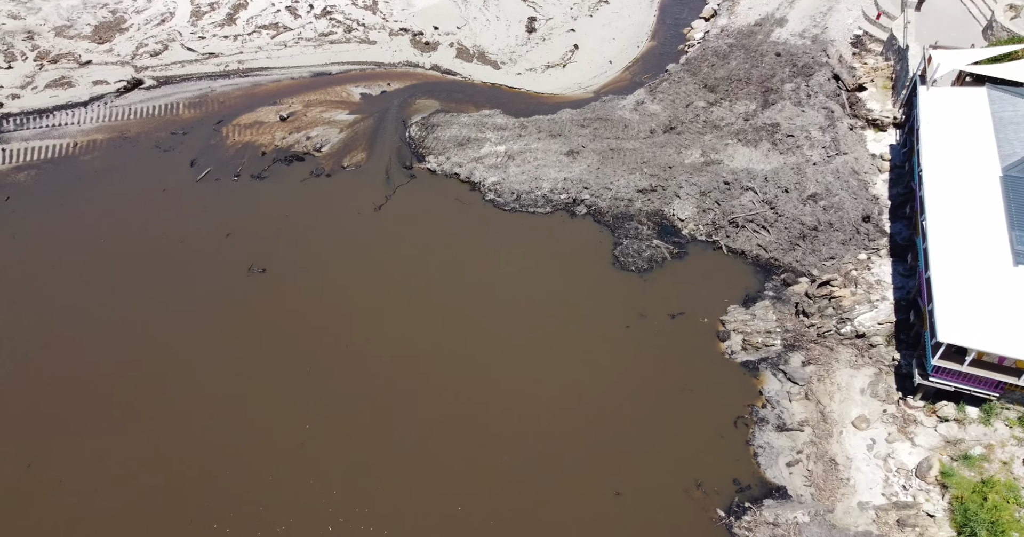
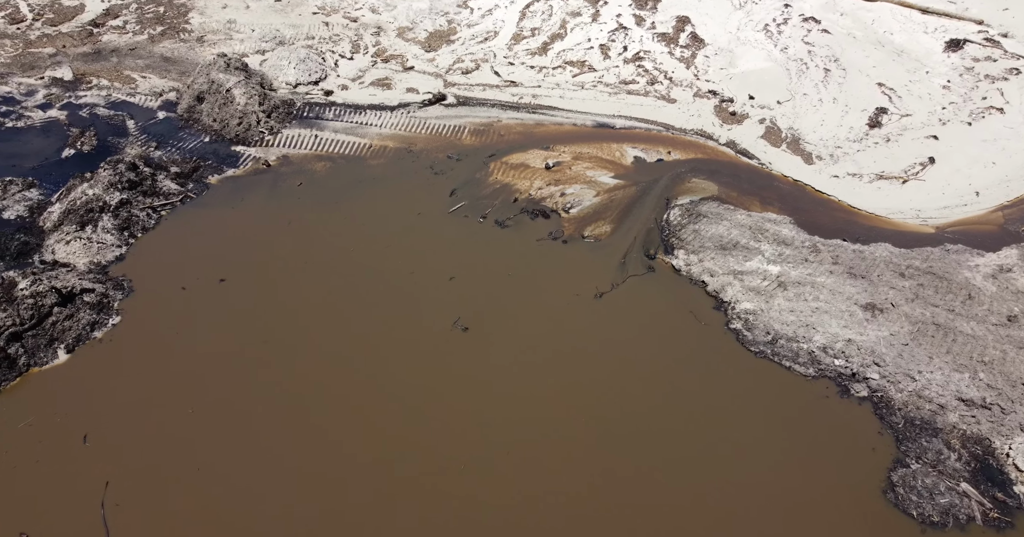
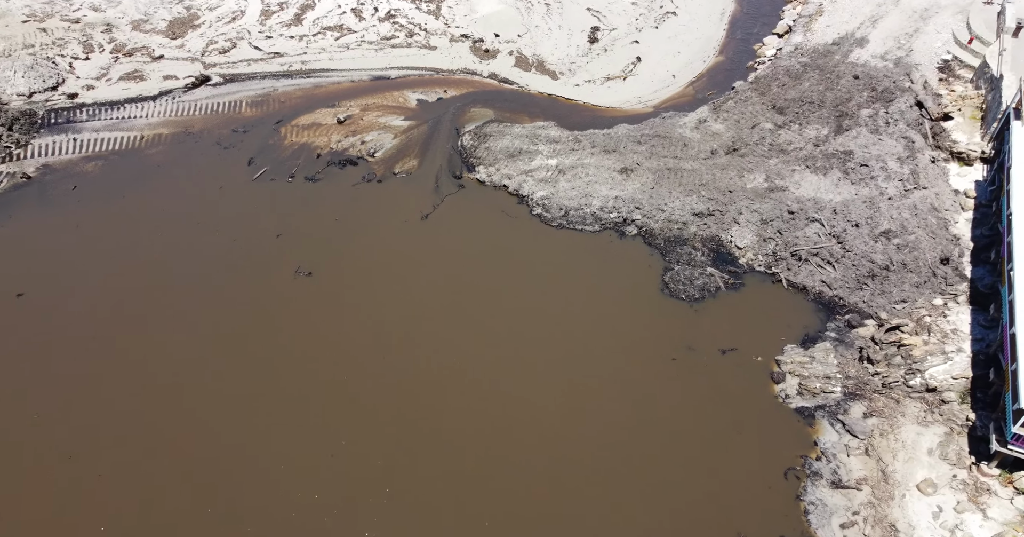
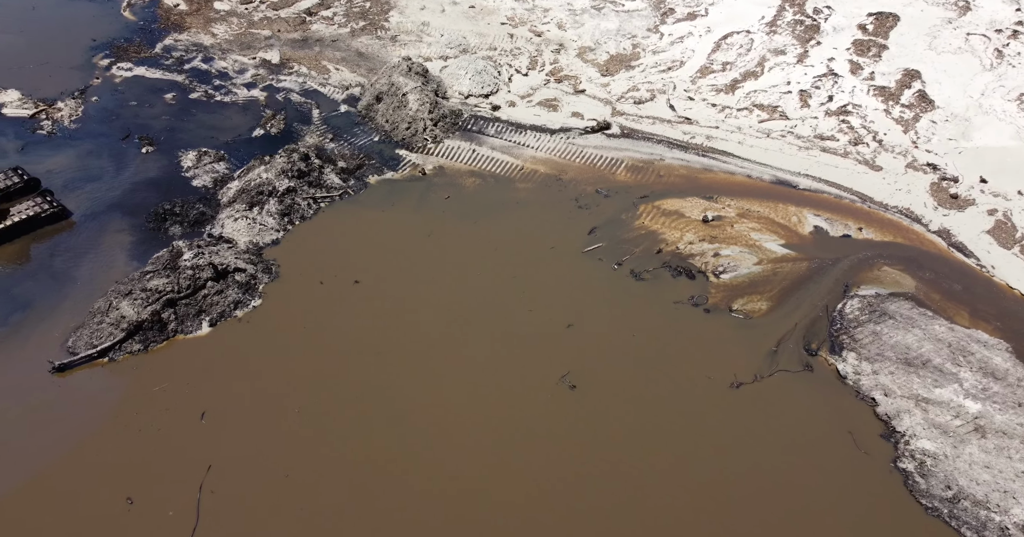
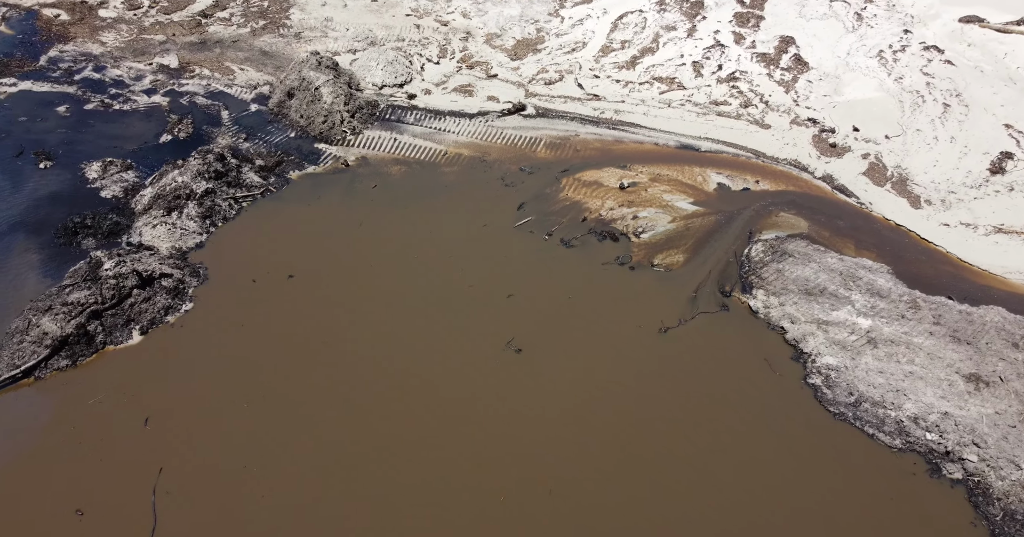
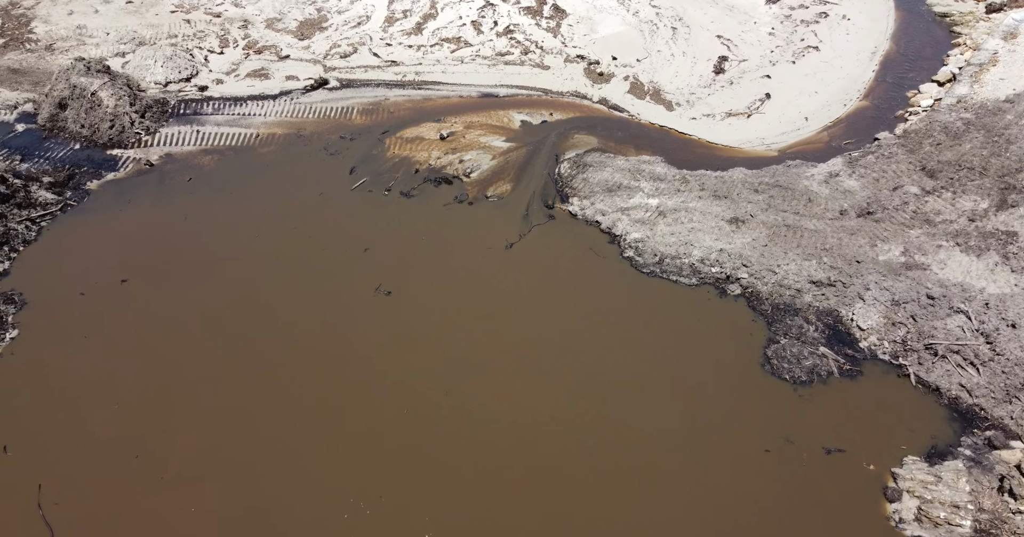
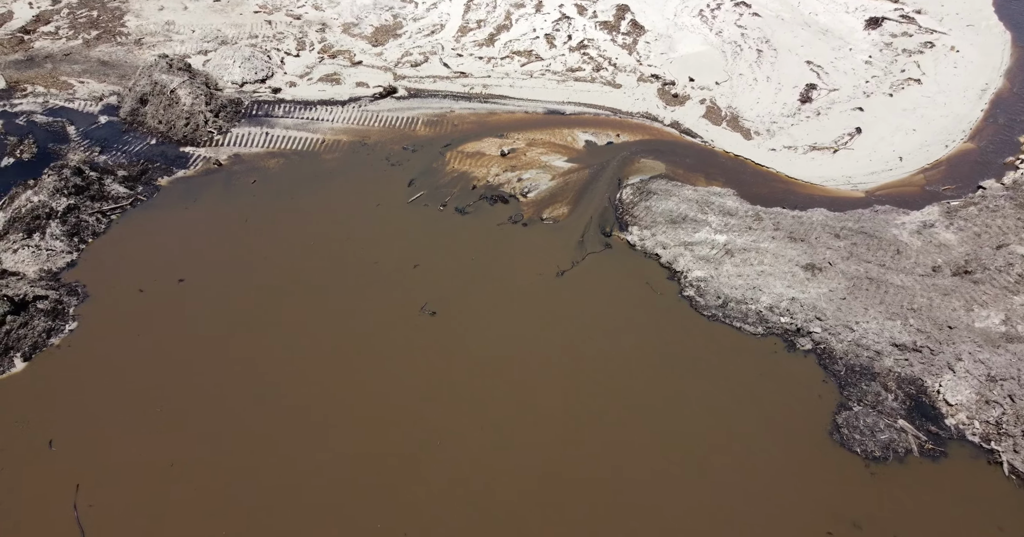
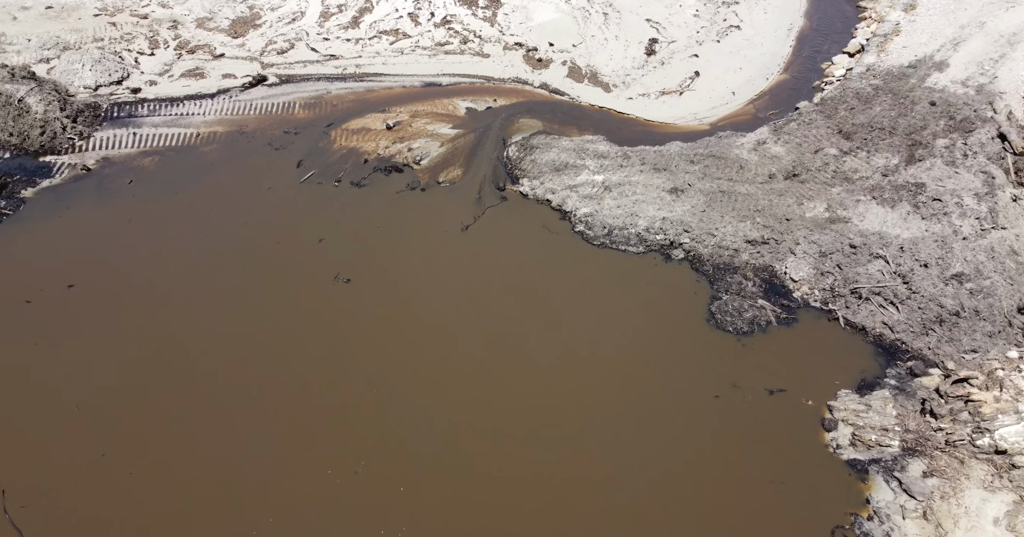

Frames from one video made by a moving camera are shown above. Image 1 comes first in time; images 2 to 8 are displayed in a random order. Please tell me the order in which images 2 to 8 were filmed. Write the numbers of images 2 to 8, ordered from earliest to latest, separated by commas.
3, 8, 6, 7, 2, 5, 4
